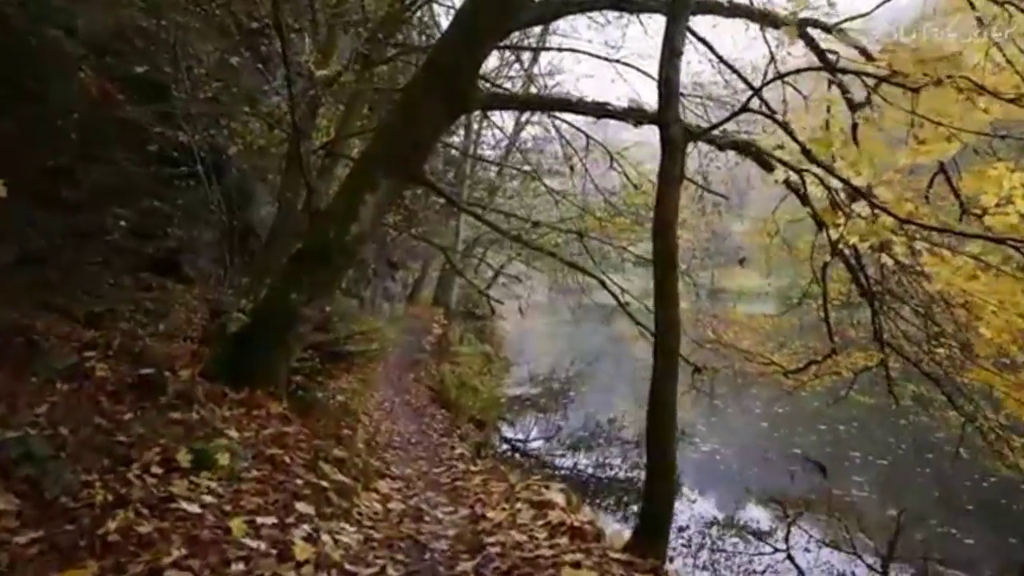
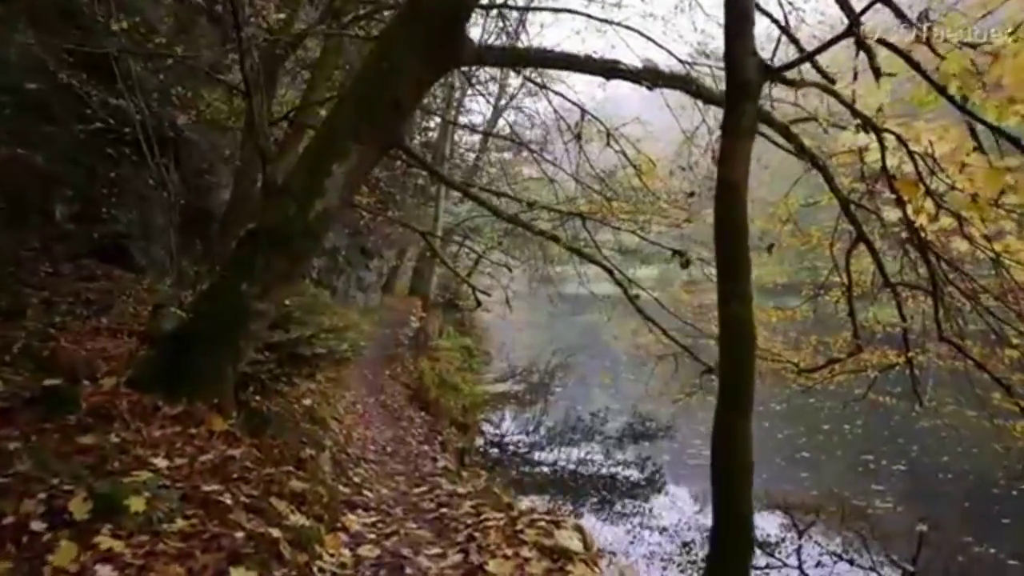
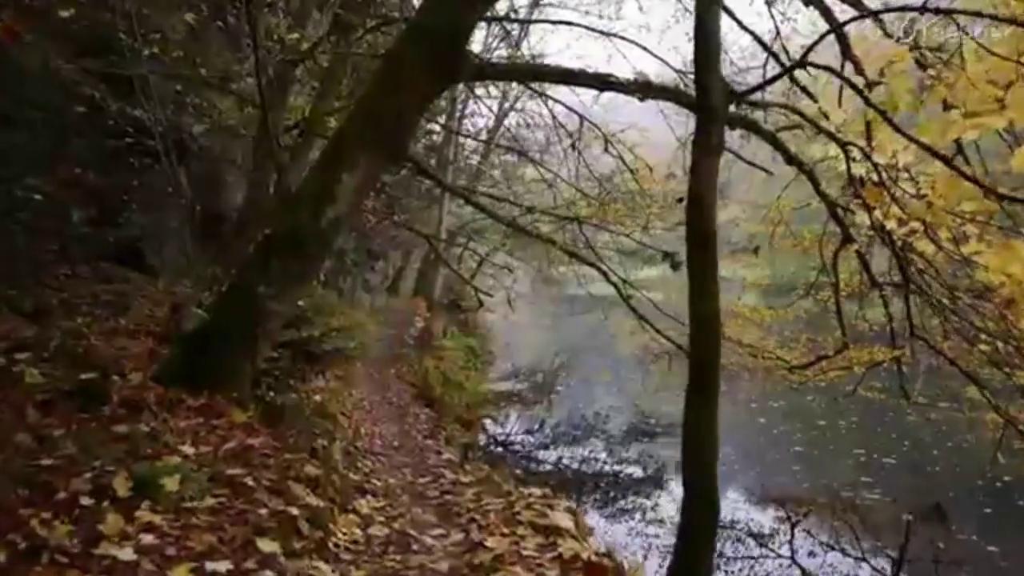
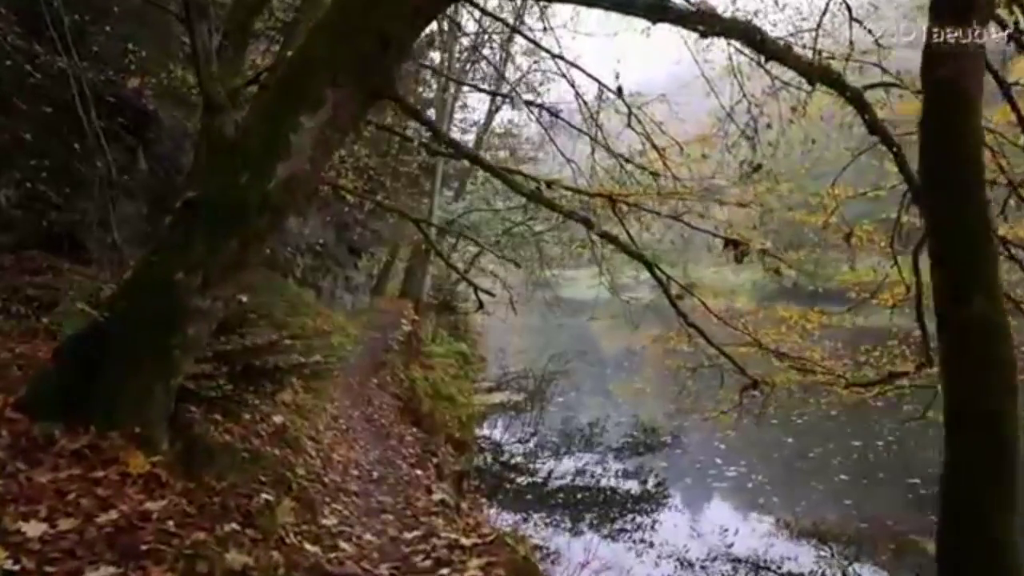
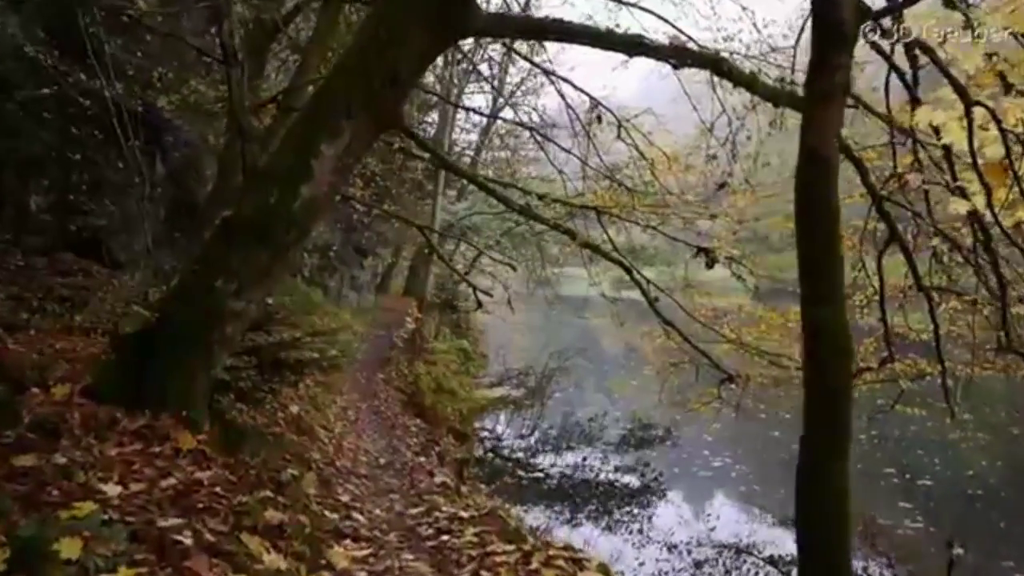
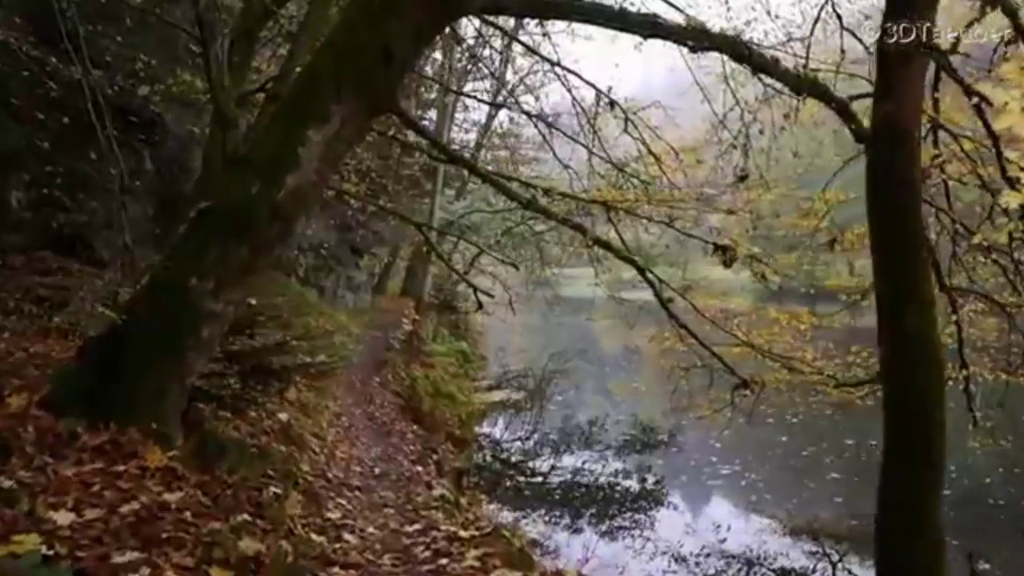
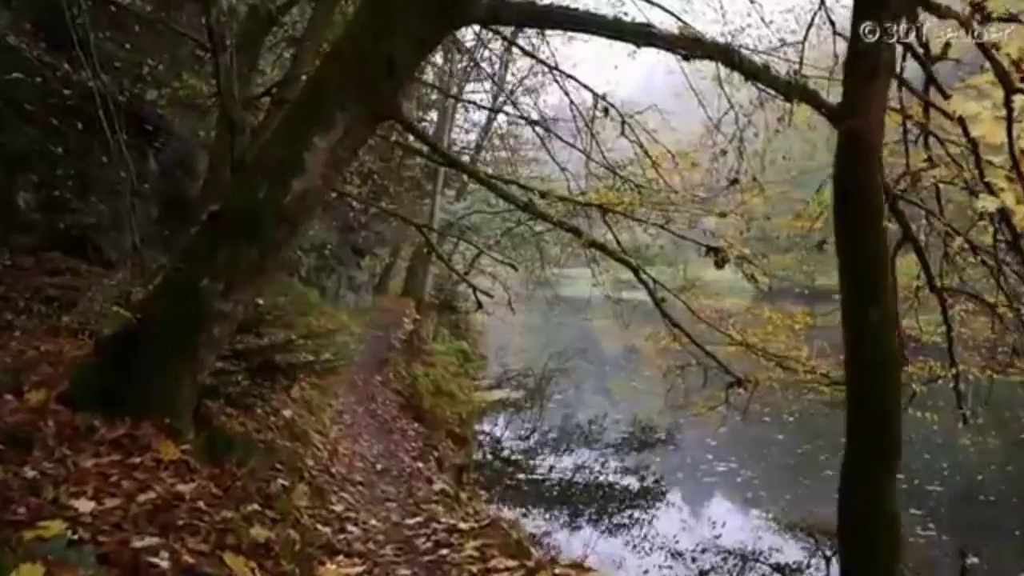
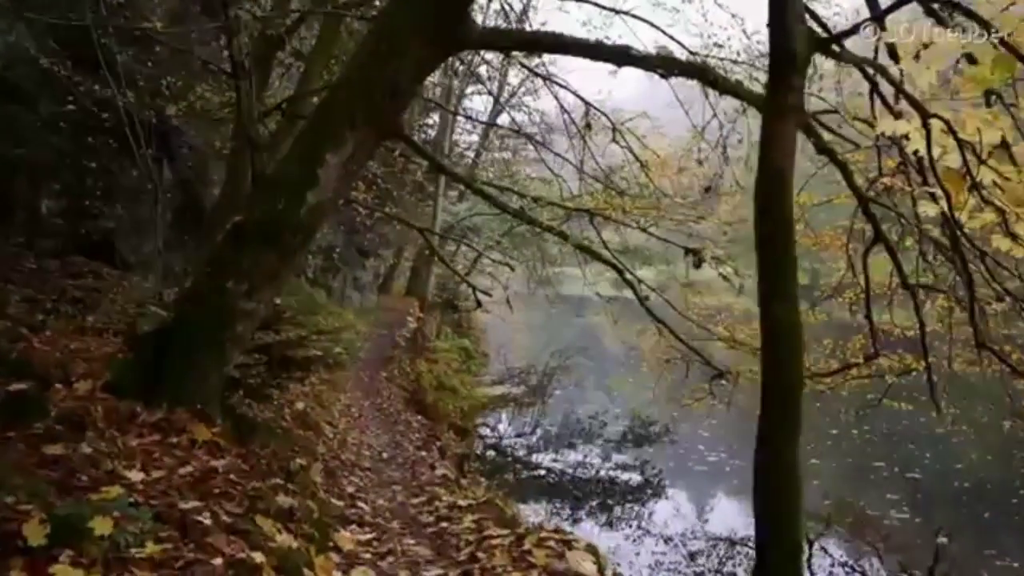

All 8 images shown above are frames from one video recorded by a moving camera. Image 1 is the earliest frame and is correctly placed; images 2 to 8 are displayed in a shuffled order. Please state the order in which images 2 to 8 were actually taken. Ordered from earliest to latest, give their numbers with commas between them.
3, 2, 8, 5, 7, 6, 4
